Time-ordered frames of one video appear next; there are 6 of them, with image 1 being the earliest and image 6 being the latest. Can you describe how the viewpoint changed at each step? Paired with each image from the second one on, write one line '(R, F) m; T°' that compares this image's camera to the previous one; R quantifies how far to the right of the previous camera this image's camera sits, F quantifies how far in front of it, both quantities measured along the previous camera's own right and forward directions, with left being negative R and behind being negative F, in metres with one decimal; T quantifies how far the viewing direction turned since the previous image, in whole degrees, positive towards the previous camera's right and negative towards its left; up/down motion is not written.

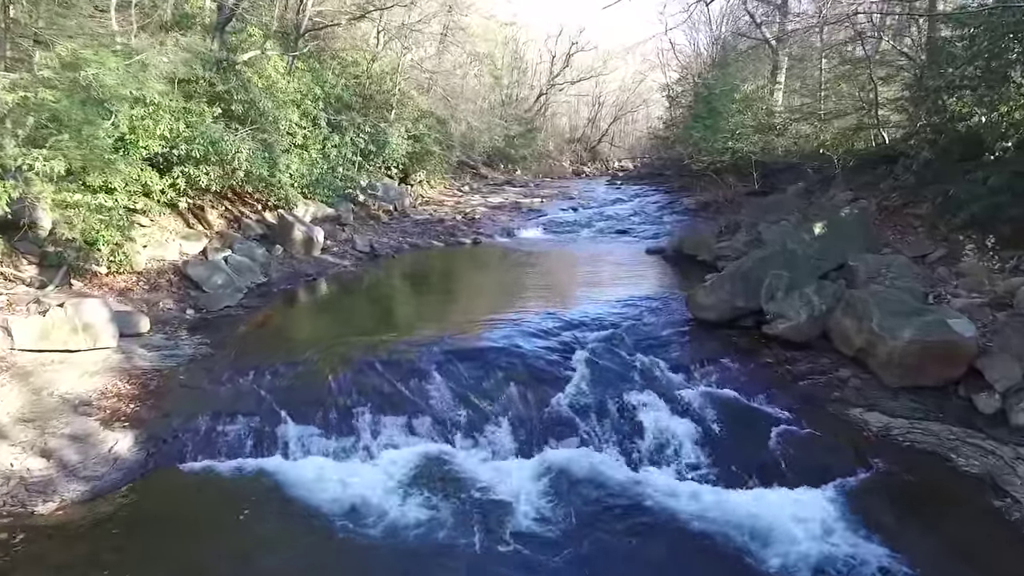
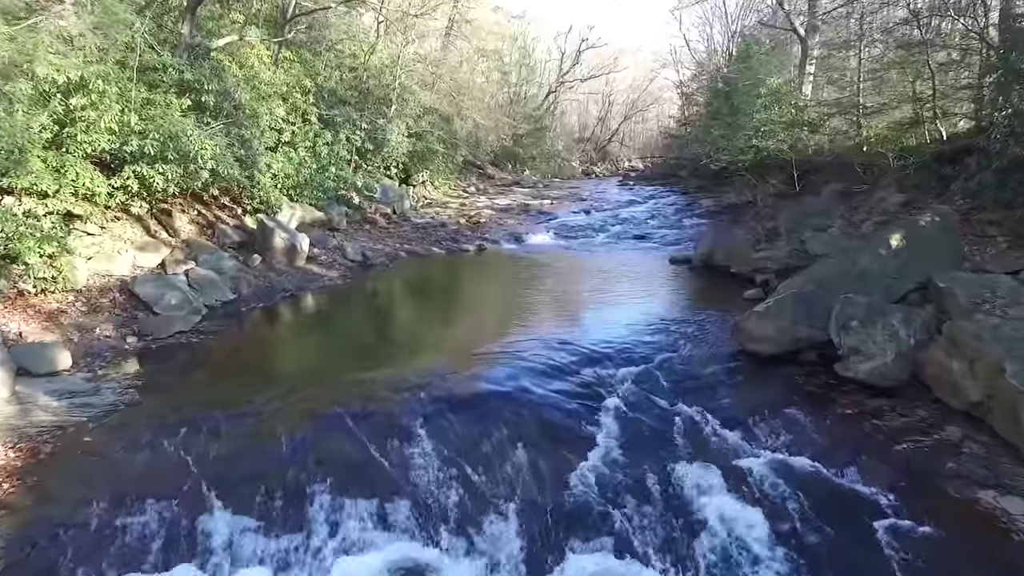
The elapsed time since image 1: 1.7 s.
(0.0, +1.8) m; -1°
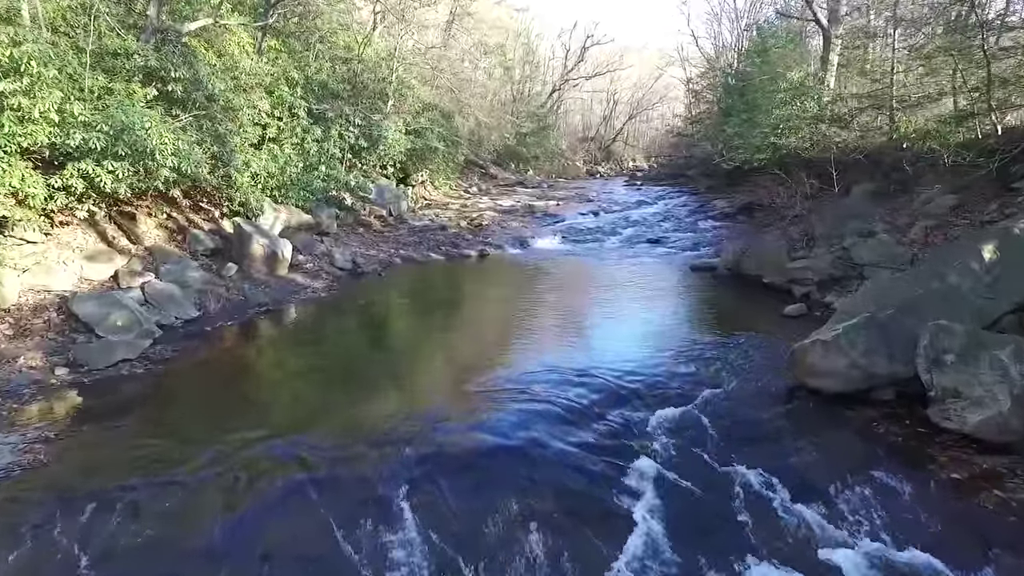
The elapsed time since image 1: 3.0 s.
(-0.1, +1.4) m; 0°
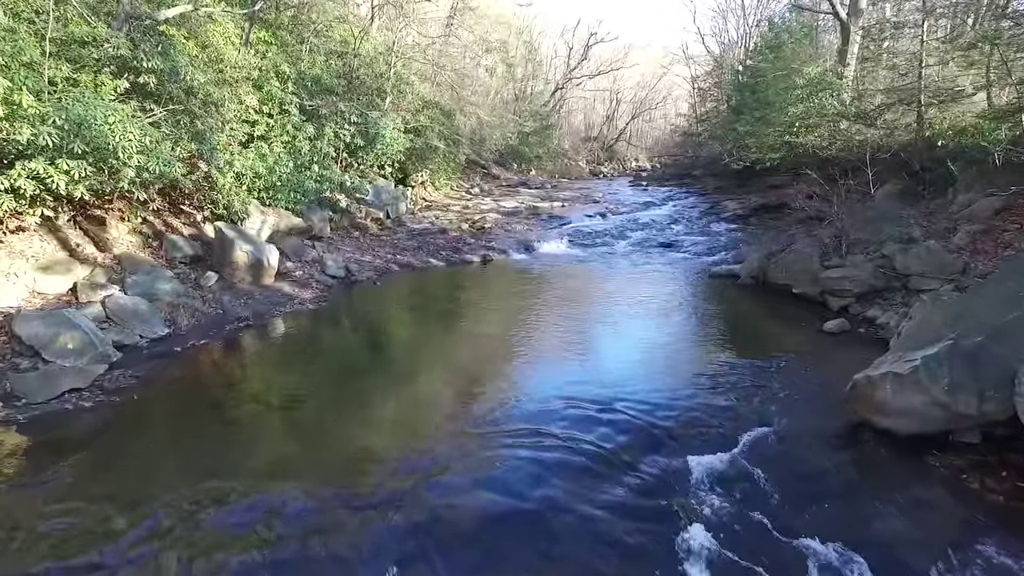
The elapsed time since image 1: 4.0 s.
(-0.1, +1.0) m; 0°
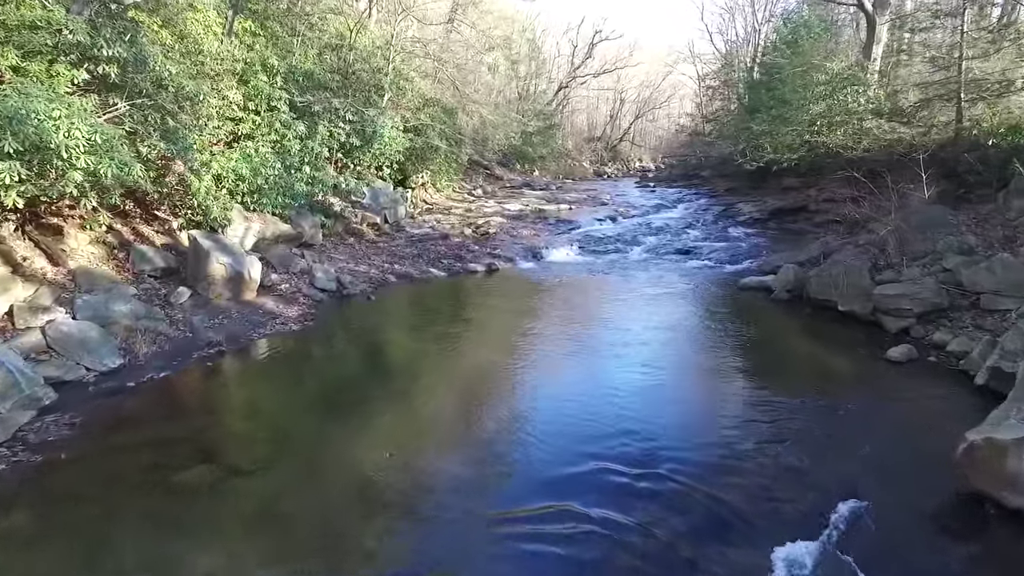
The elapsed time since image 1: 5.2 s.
(-0.1, +1.2) m; 0°
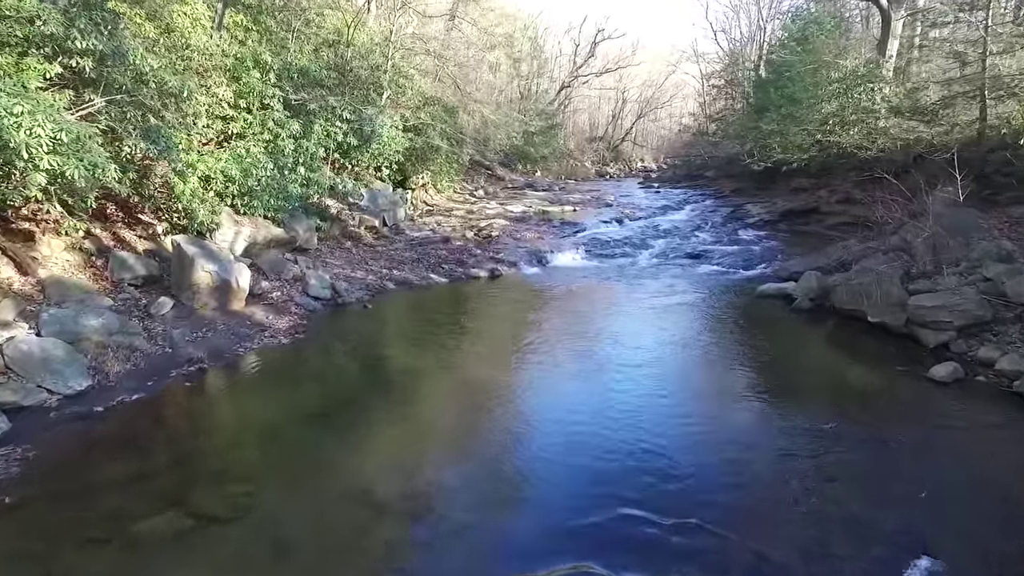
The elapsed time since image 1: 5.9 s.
(-0.1, +0.7) m; 0°
